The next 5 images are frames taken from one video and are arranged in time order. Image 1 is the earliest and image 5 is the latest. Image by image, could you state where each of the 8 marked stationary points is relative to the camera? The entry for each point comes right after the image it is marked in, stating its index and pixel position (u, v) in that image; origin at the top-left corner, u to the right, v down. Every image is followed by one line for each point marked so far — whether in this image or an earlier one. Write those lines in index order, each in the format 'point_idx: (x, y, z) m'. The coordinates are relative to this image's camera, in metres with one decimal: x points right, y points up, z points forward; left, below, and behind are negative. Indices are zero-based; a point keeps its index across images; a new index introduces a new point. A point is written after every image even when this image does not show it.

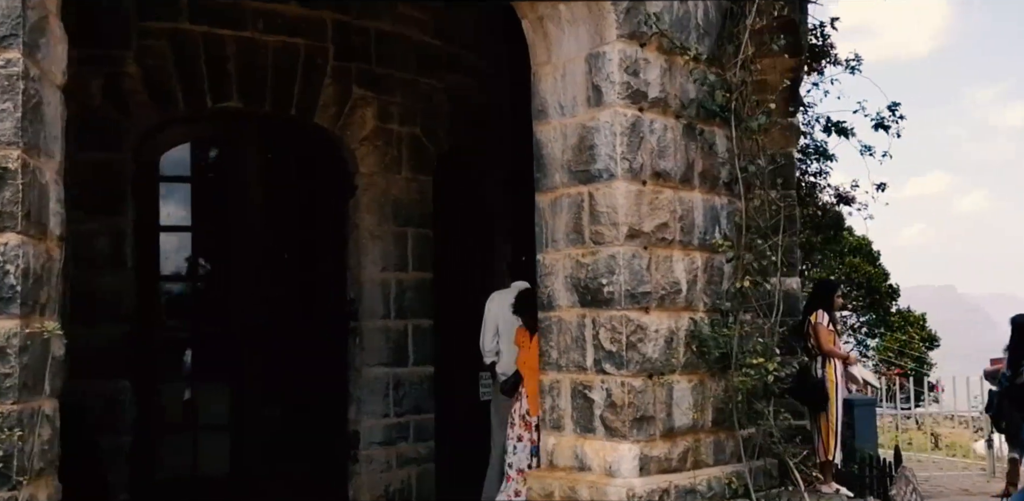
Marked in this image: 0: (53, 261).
0: (-1.6, 0.0, +3.4) m
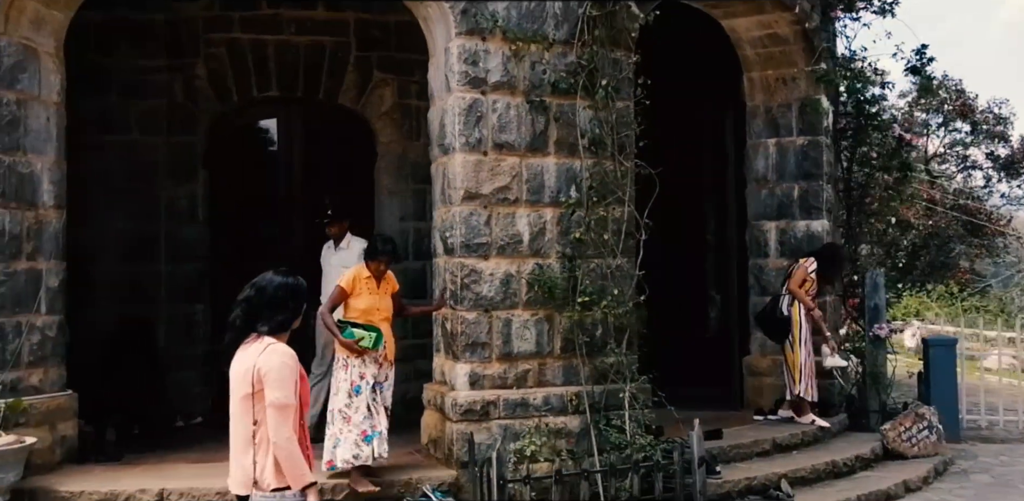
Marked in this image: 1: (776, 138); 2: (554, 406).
0: (-2.5, +0.1, +5.1) m
1: (+2.1, +0.9, +7.5) m
2: (+0.2, -0.8, +5.1) m
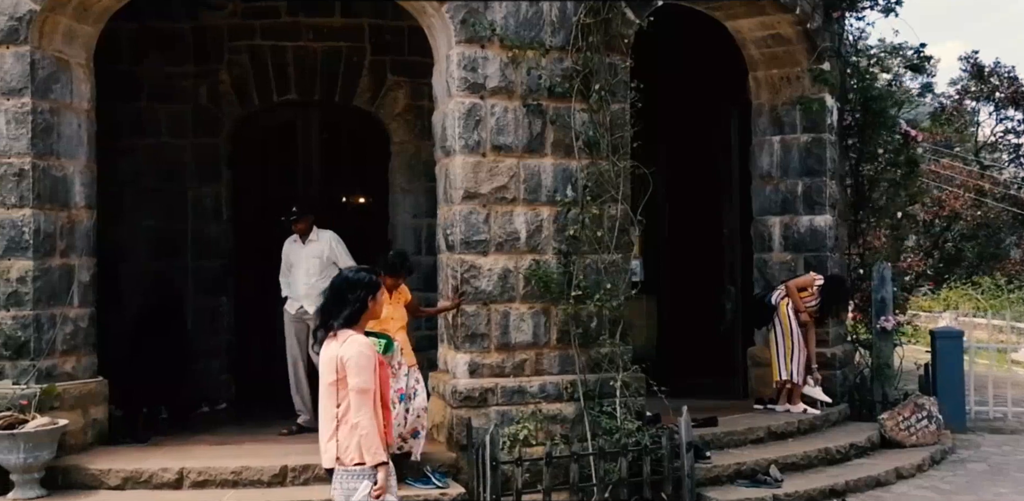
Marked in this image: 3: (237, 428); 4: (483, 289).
0: (-2.5, +0.2, +5.5) m
1: (+2.1, +0.9, +7.7) m
2: (+0.2, -0.8, +5.4) m
3: (-1.8, -1.2, +6.4) m
4: (-0.2, -0.2, +5.4) m
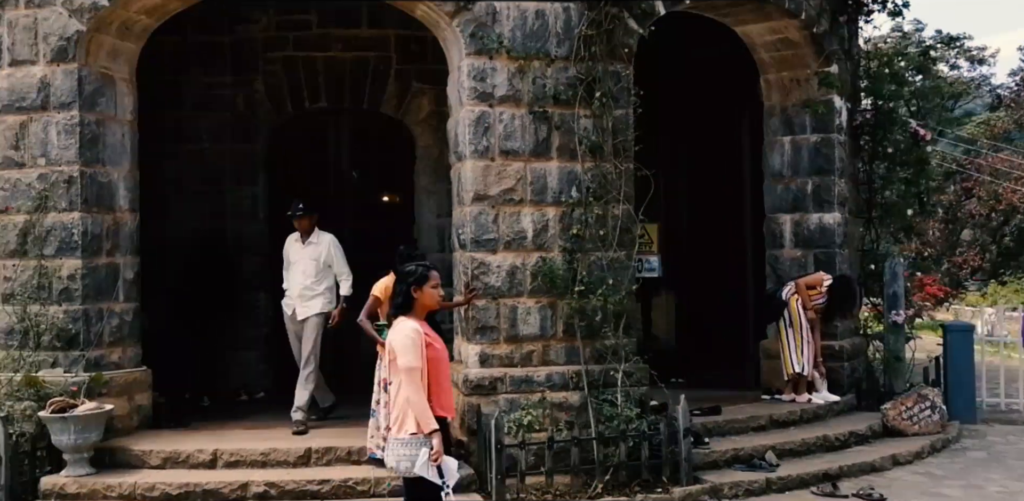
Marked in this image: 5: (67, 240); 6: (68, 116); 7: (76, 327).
0: (-2.4, +0.2, +6.0) m
1: (+2.3, +1.0, +8.0) m
2: (+0.3, -0.8, +5.8) m
3: (-1.7, -1.2, +6.9) m
4: (-0.1, -0.2, +5.7) m
5: (-2.7, +0.1, +5.8) m
6: (-2.7, +0.8, +5.8) m
7: (-2.6, -0.5, +5.8) m
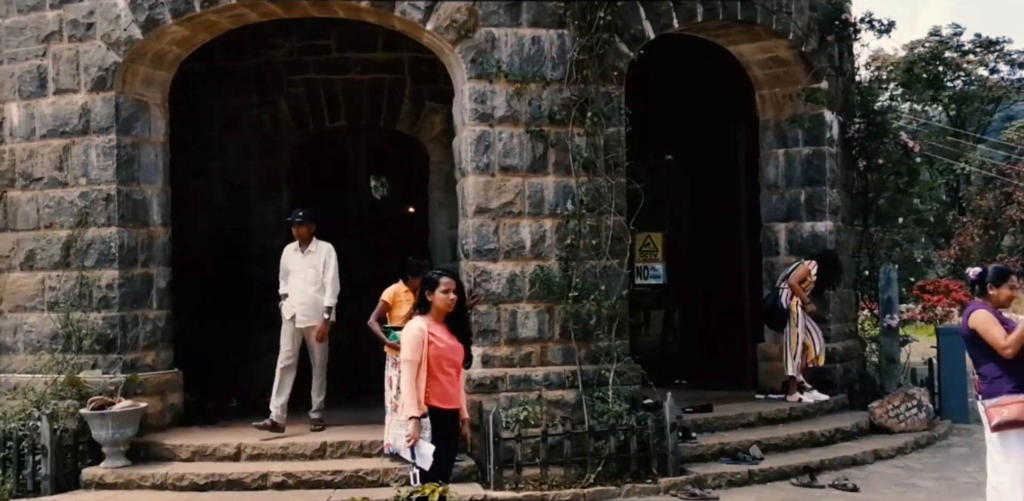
0: (-2.4, +0.1, +6.6) m
1: (+2.4, +0.9, +8.4) m
2: (+0.3, -0.8, +6.2) m
3: (-1.7, -1.3, +7.4) m
4: (-0.1, -0.3, +6.2) m
5: (-2.7, 0.0, +6.3) m
6: (-2.7, +0.7, +6.4) m
7: (-2.6, -0.5, +6.3) m
